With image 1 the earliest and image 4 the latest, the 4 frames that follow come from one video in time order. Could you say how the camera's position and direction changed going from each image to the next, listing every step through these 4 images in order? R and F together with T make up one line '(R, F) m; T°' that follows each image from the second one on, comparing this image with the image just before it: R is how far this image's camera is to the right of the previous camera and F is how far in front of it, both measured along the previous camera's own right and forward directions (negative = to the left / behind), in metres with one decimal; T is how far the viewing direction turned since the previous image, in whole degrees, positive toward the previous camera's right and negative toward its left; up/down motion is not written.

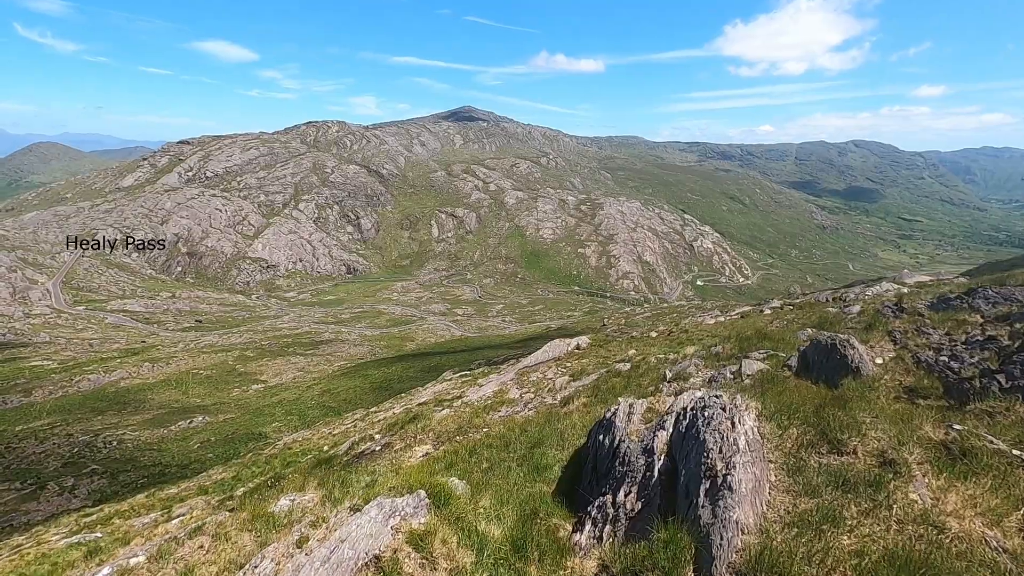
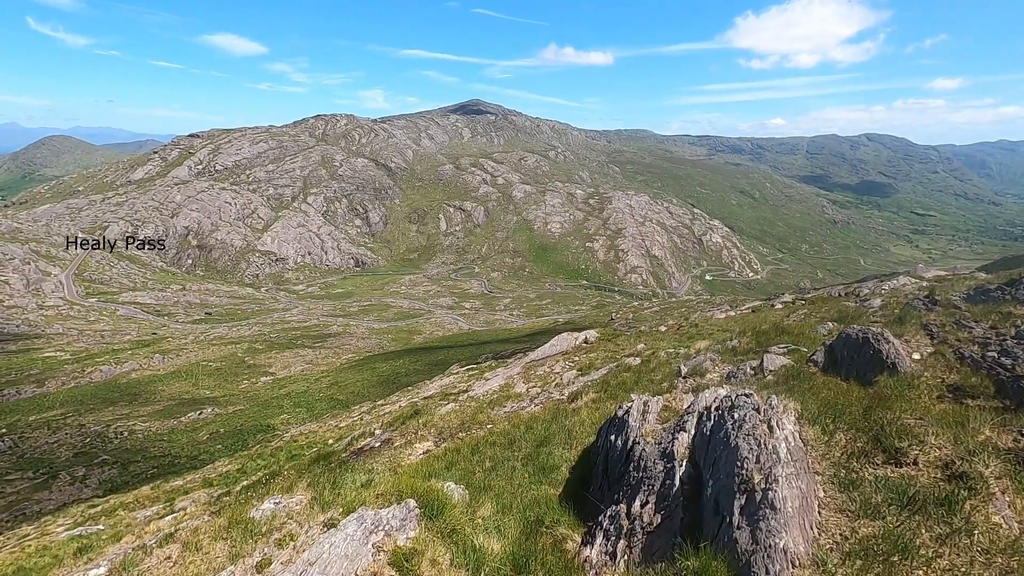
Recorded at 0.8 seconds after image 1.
(+0.1, +1.6) m; -1°
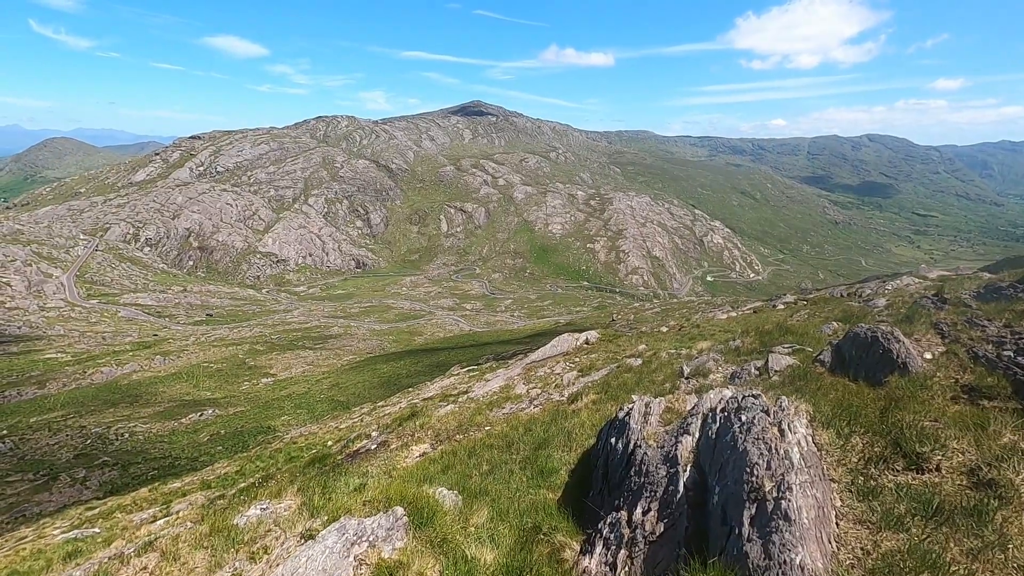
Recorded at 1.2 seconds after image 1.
(+0.2, +0.7) m; 0°
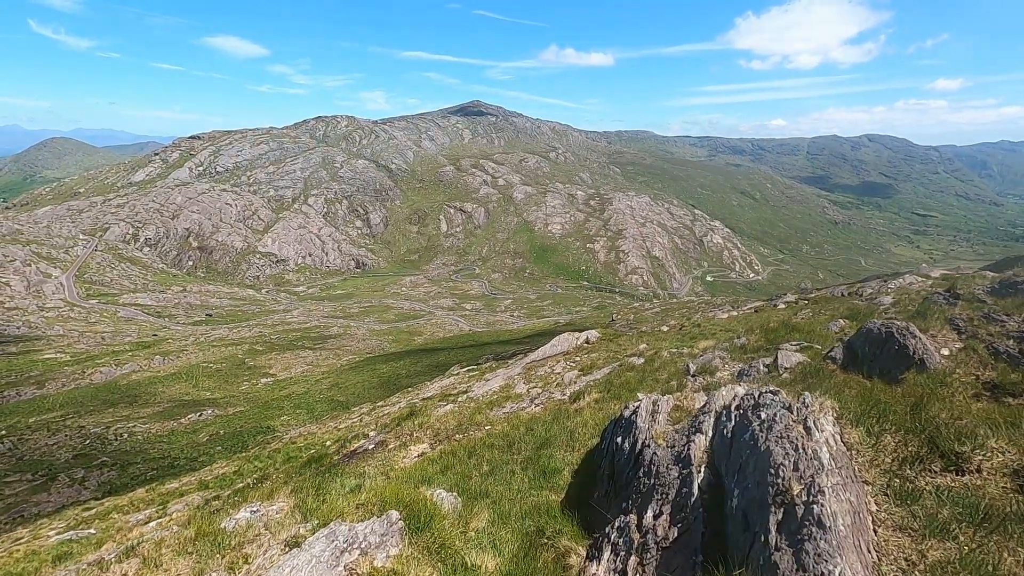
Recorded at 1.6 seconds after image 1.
(-0.1, +0.7) m; 0°
